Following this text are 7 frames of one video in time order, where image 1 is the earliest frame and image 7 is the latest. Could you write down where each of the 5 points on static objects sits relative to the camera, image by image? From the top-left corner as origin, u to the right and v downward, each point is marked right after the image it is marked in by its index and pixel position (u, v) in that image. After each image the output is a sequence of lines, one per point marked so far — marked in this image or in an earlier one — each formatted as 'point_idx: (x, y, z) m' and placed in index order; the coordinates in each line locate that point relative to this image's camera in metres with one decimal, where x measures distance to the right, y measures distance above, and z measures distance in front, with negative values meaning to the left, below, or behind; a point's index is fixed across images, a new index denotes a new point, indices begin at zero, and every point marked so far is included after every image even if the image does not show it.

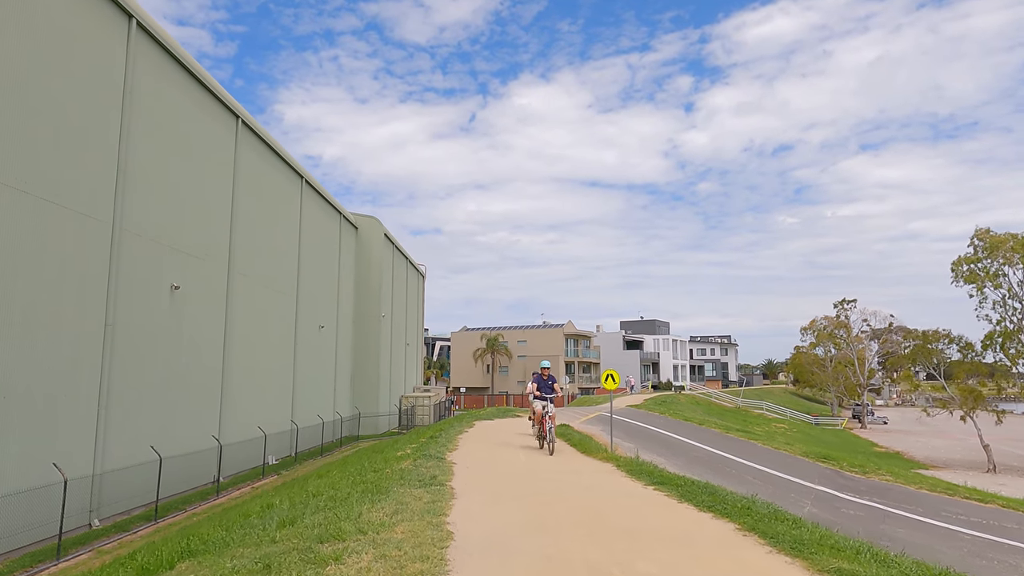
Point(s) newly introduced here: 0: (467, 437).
0: (-1.3, -4.0, +17.6) m
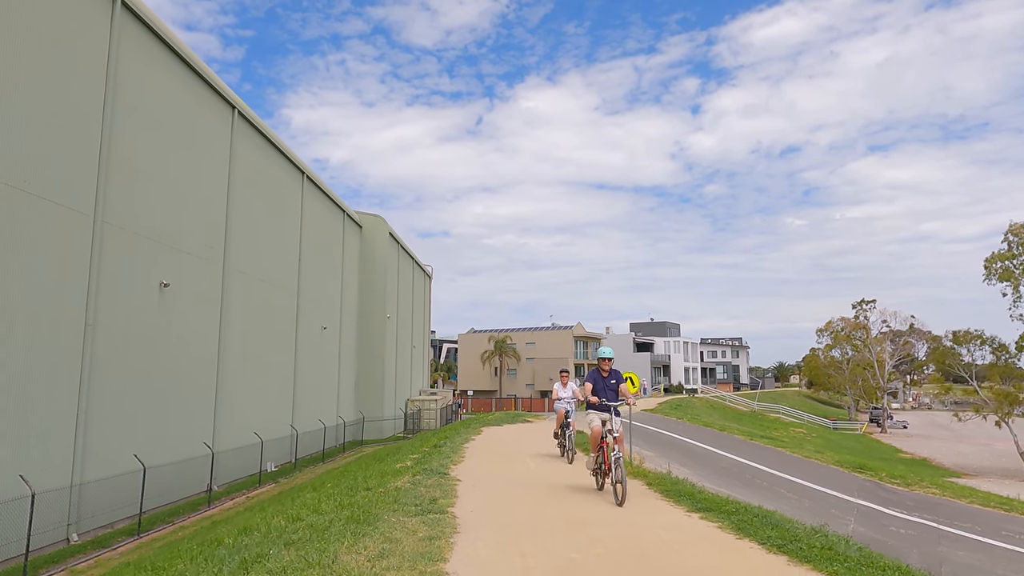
0: (-1.0, -3.9, +16.4) m
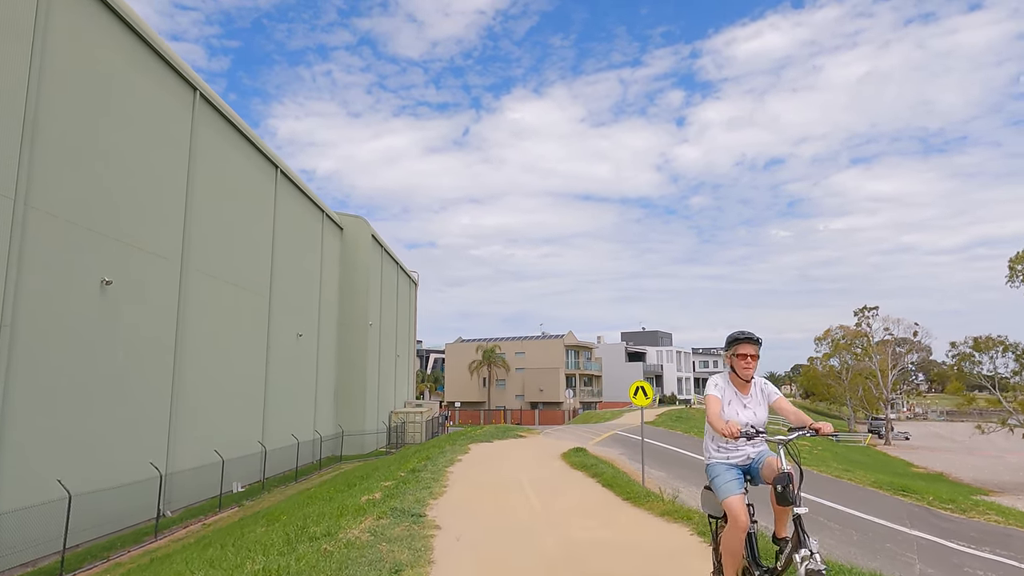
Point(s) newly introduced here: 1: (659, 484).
0: (-1.2, -3.8, +14.2) m
1: (+3.2, -4.2, +13.9) m
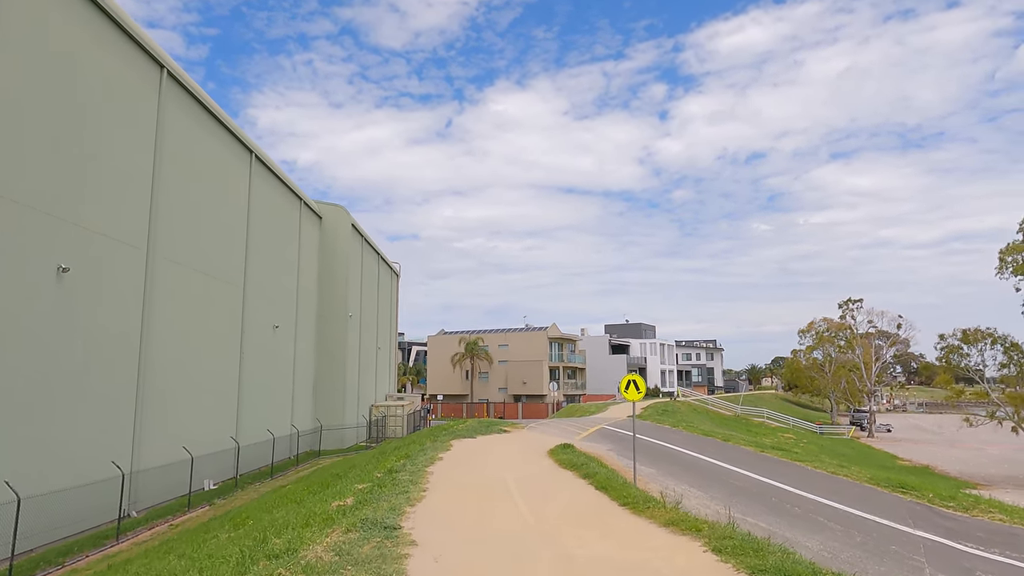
0: (-1.5, -3.6, +13.4) m
1: (+2.8, -3.9, +13.3) m
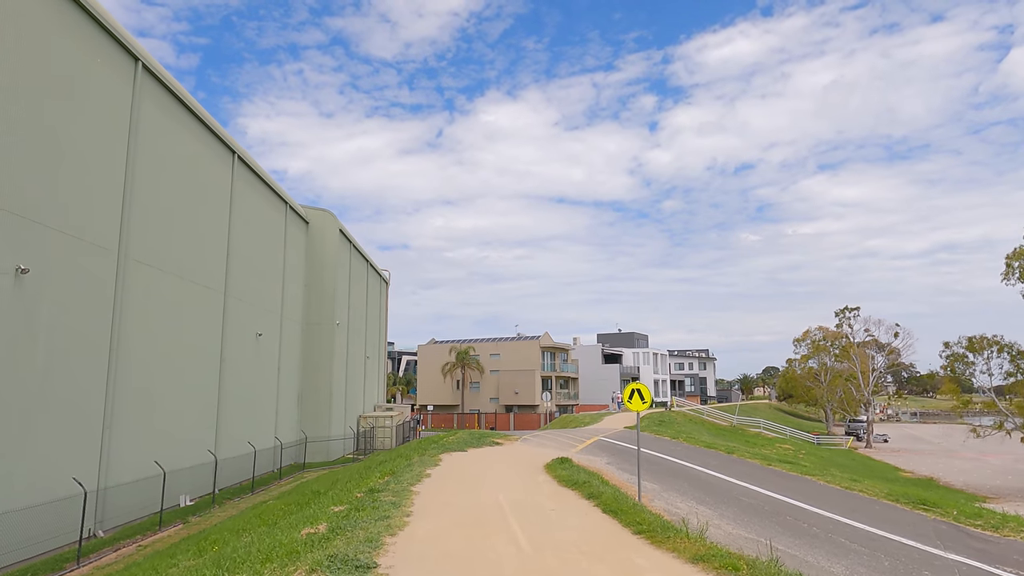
0: (-1.6, -3.6, +12.4) m
1: (+2.7, -4.0, +12.3) m
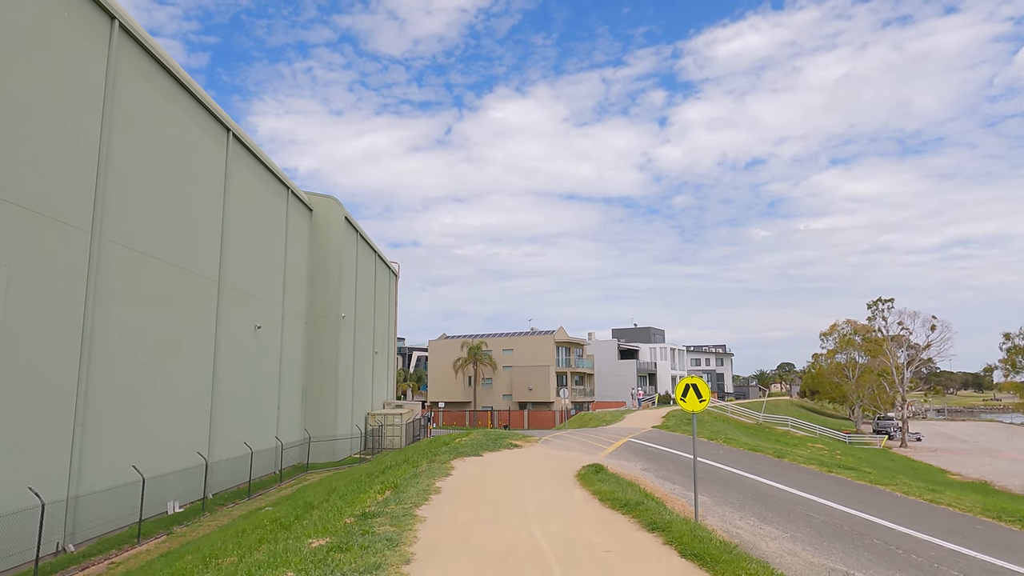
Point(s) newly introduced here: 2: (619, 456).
0: (-1.2, -3.2, +10.4) m
1: (+3.1, -3.6, +10.3) m
2: (+2.7, -4.2, +16.6) m
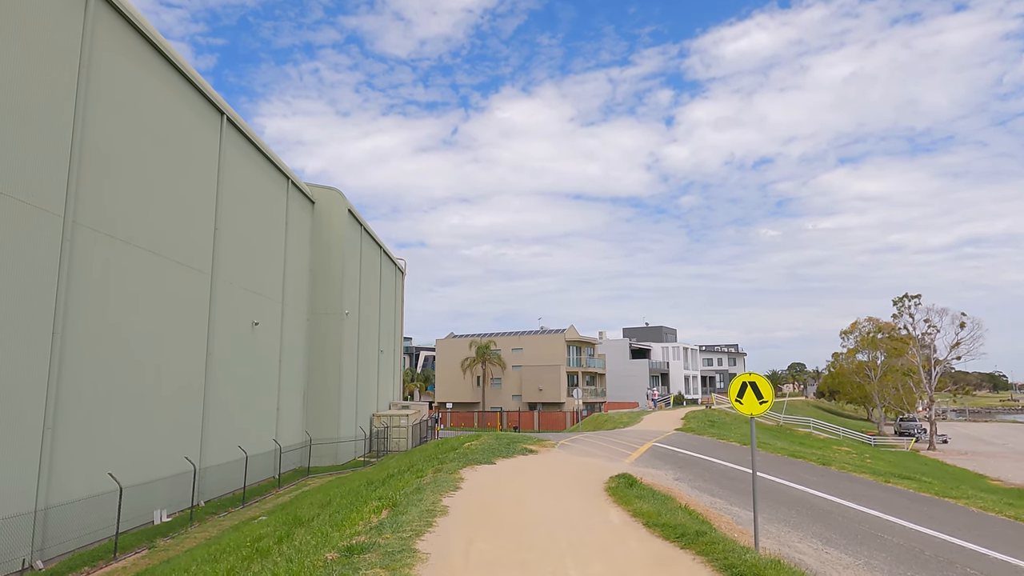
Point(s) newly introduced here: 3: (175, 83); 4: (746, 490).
0: (-0.9, -3.0, +8.8) m
1: (+3.4, -3.3, +8.7) m
2: (+3.0, -3.9, +15.0) m
3: (-10.1, +6.0, +19.8) m
4: (+4.1, -3.6, +12.1) m
